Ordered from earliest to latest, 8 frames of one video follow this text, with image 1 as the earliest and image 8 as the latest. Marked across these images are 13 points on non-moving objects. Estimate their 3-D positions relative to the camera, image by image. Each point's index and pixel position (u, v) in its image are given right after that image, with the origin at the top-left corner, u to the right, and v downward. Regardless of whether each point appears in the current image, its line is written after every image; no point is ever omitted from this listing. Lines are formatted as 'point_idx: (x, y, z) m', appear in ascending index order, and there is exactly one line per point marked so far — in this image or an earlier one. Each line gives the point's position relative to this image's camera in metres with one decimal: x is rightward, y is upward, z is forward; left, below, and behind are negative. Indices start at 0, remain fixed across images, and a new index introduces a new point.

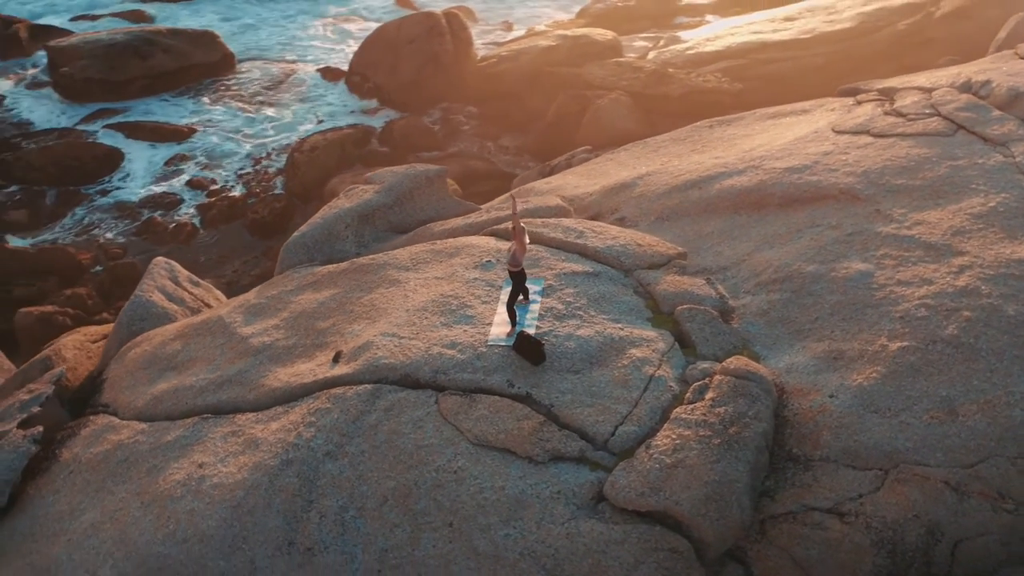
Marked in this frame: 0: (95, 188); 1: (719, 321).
0: (-4.9, +1.2, +13.0) m
1: (+1.1, -0.2, +6.1) m
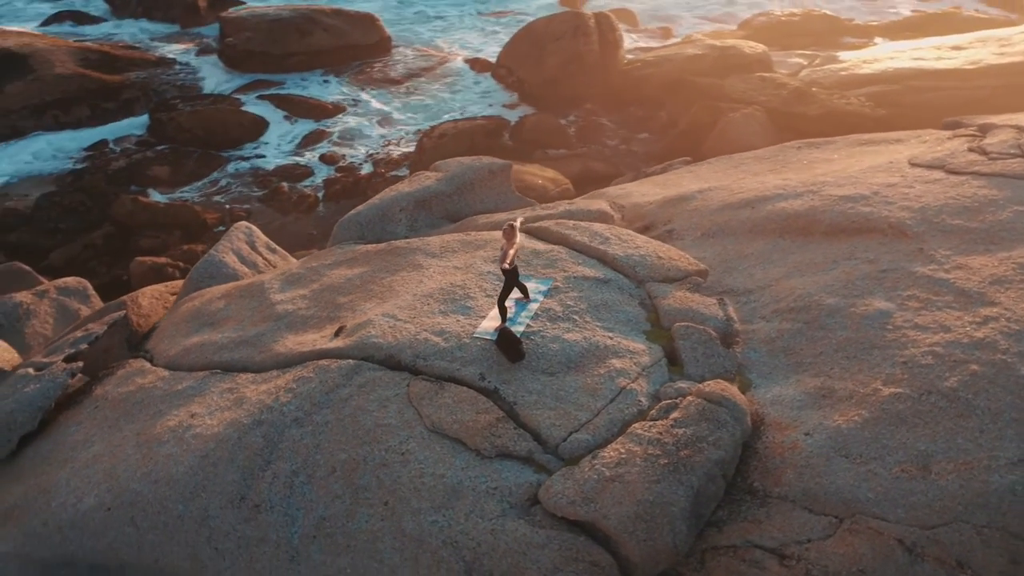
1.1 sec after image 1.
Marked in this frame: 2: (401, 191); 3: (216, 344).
0: (-3.4, +1.7, +13.8) m
1: (+1.1, -0.3, +5.9) m
2: (-0.8, +0.7, +8.0) m
3: (-1.8, -0.3, +6.8) m
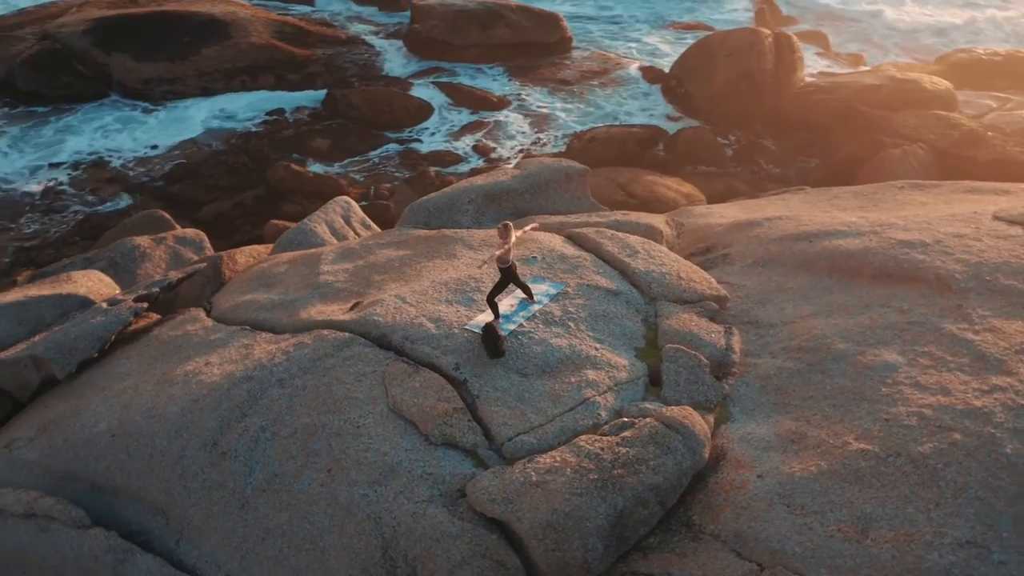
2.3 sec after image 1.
0: (-1.5, +2.0, +14.3) m
1: (+1.0, -0.4, +5.7) m
2: (-0.3, +0.8, +8.1) m
3: (-1.7, -0.1, +7.2) m
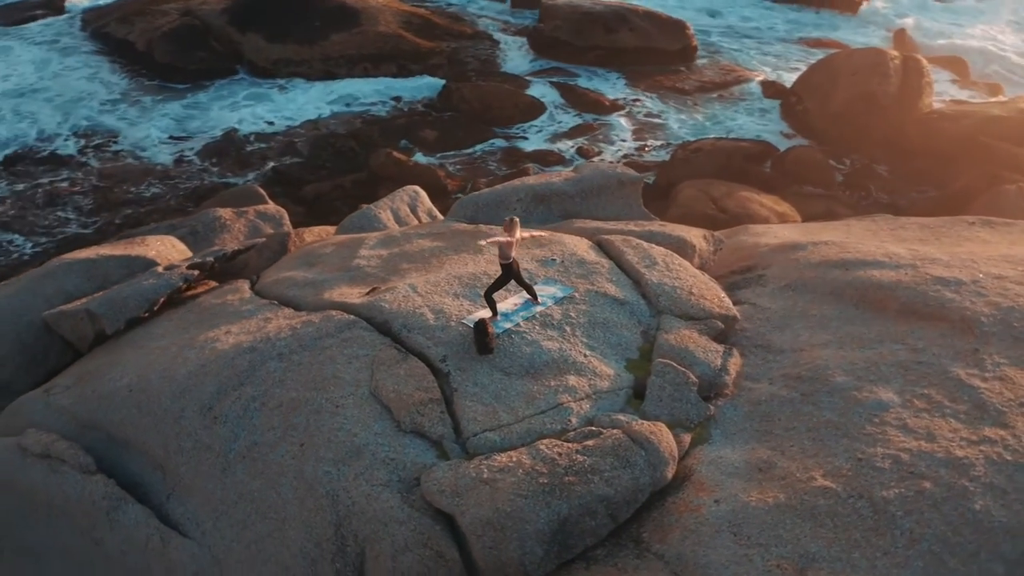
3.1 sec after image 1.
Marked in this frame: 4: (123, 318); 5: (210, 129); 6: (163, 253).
0: (-0.1, +2.1, +14.5) m
1: (+0.9, -0.5, +5.6) m
2: (+0.1, +0.8, +8.2) m
3: (-1.5, +0.1, +7.4) m
4: (-2.7, -0.2, +7.6) m
5: (-4.0, +2.1, +14.5) m
6: (-2.8, +0.3, +8.8) m
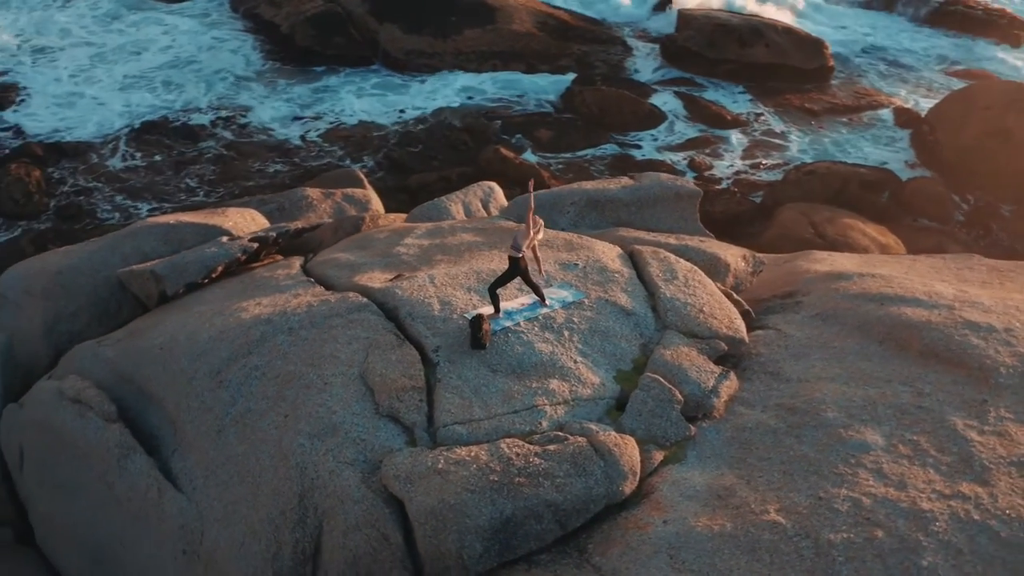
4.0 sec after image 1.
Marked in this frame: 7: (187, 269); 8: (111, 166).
0: (+1.4, +2.0, +14.4) m
1: (+0.8, -0.6, +5.5) m
2: (+0.5, +0.8, +8.1) m
3: (-1.2, +0.2, +7.6) m
4: (-2.4, 0.0, +8.0) m
5: (-2.4, +2.4, +15.0) m
6: (-2.3, +0.5, +9.2) m
7: (-2.4, +0.1, +8.0) m
8: (-5.0, +1.5, +13.5) m
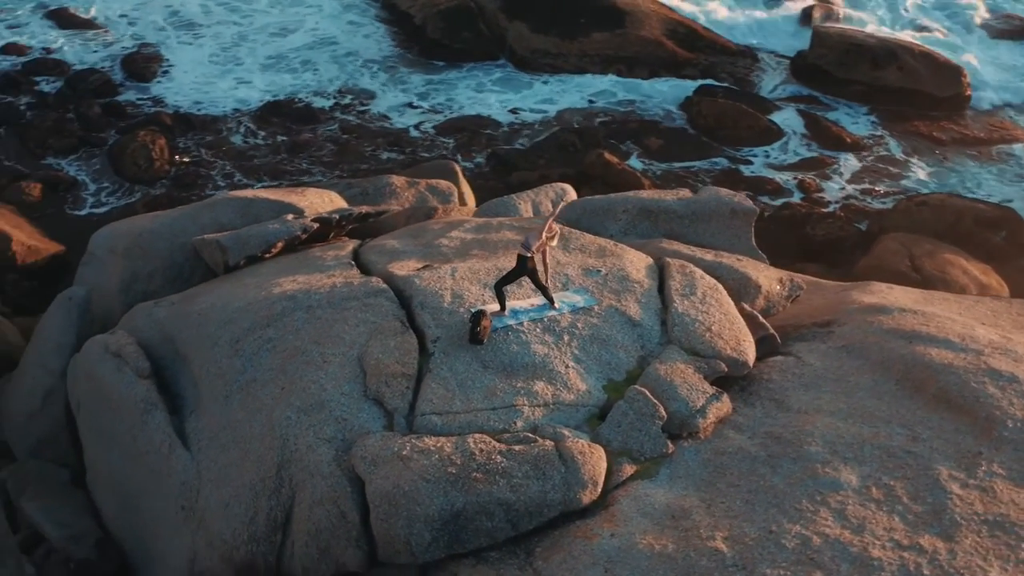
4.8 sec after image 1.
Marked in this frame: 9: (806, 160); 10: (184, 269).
0: (+2.8, +1.7, +14.1) m
1: (+0.7, -0.7, +5.4) m
2: (+1.0, +0.7, +8.1) m
3: (-0.9, +0.3, +7.8) m
4: (-2.0, +0.3, +8.3) m
5: (-0.8, +2.6, +15.3) m
6: (-1.7, +0.7, +9.5) m
7: (-2.0, +0.3, +8.3) m
8: (-3.6, +1.9, +14.2) m
9: (+3.7, +1.6, +13.8) m
10: (-2.7, +0.2, +8.9) m
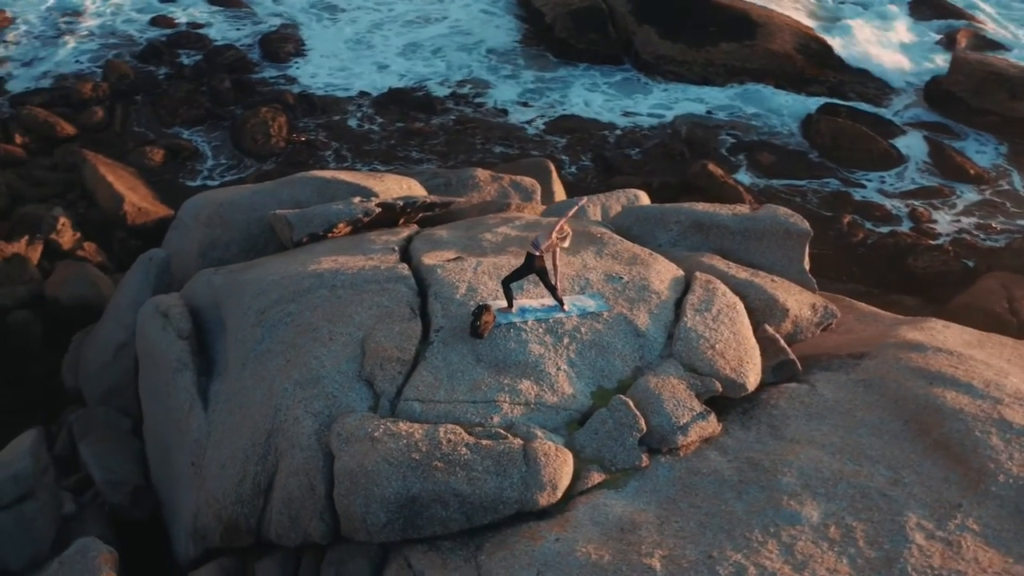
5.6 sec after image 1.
0: (+4.1, +1.4, +13.7) m
1: (+0.6, -0.7, +5.3) m
2: (+1.3, +0.6, +7.9) m
3: (-0.6, +0.4, +7.9) m
4: (-1.6, +0.5, +8.6) m
5: (+0.8, +2.6, +15.3) m
6: (-1.1, +0.9, +9.7) m
7: (-1.6, +0.5, +8.6) m
8: (-2.2, +2.2, +14.6) m
9: (+5.0, +1.2, +13.2) m
10: (-2.2, +0.4, +9.3) m
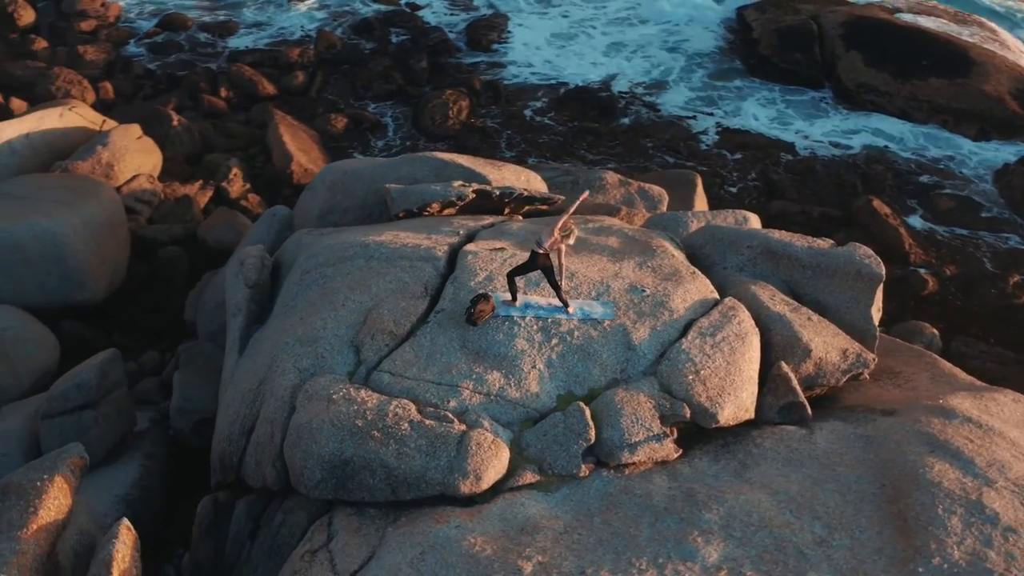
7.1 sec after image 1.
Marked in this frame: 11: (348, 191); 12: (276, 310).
0: (+5.9, +0.6, +12.6) m
1: (+0.3, -0.7, +5.3) m
2: (+1.8, +0.4, +7.6) m
3: (0.0, +0.5, +8.1) m
4: (-0.9, +0.7, +9.0) m
5: (+3.3, +2.3, +14.9) m
6: (-0.1, +1.0, +9.9) m
7: (-0.8, +0.7, +9.0) m
8: (+0.2, +2.3, +14.9) m
9: (+6.6, +0.3, +12.0) m
10: (-1.2, +0.7, +9.8) m
11: (-1.5, +0.9, +9.9) m
12: (-1.5, -0.2, +7.0) m
